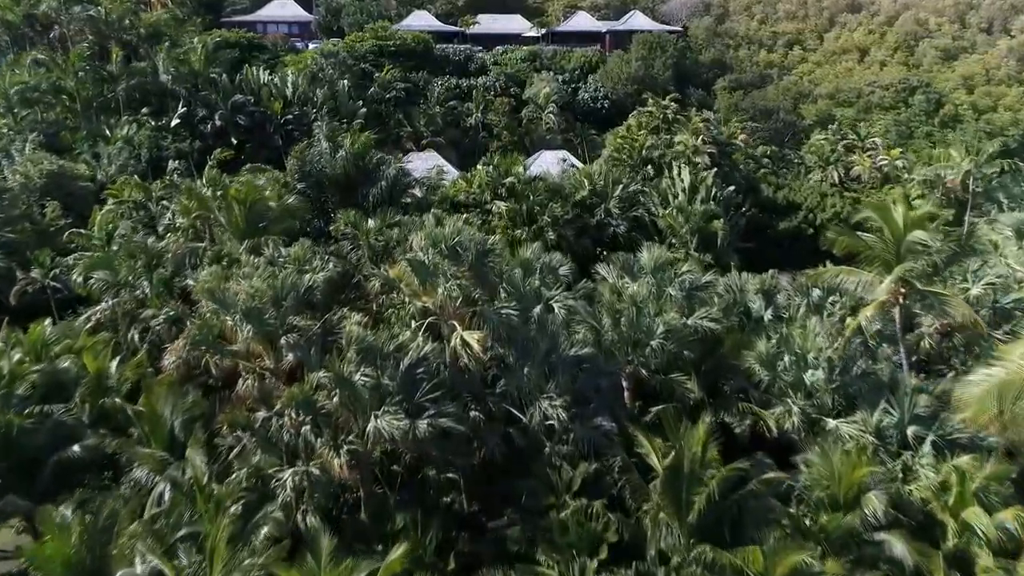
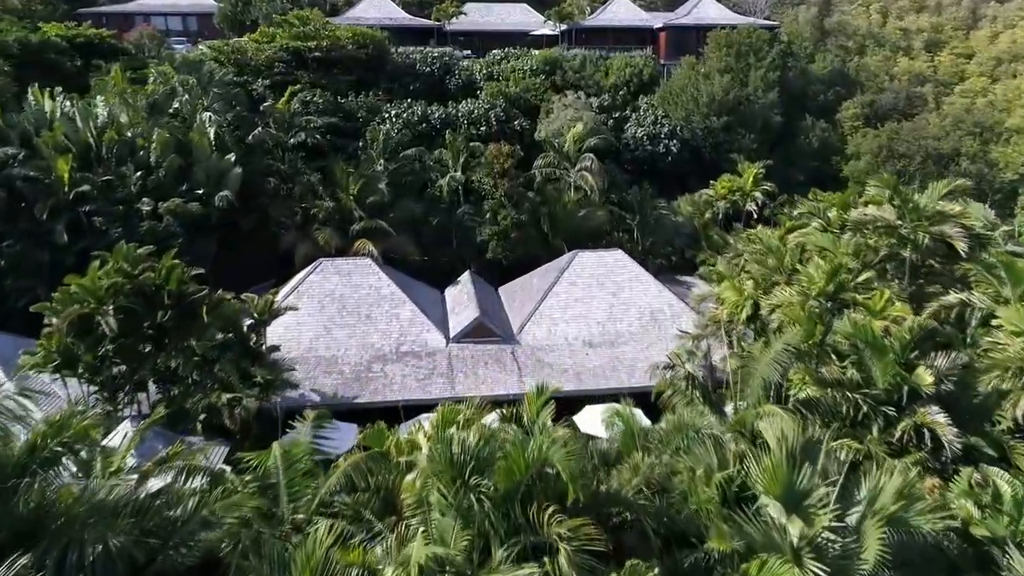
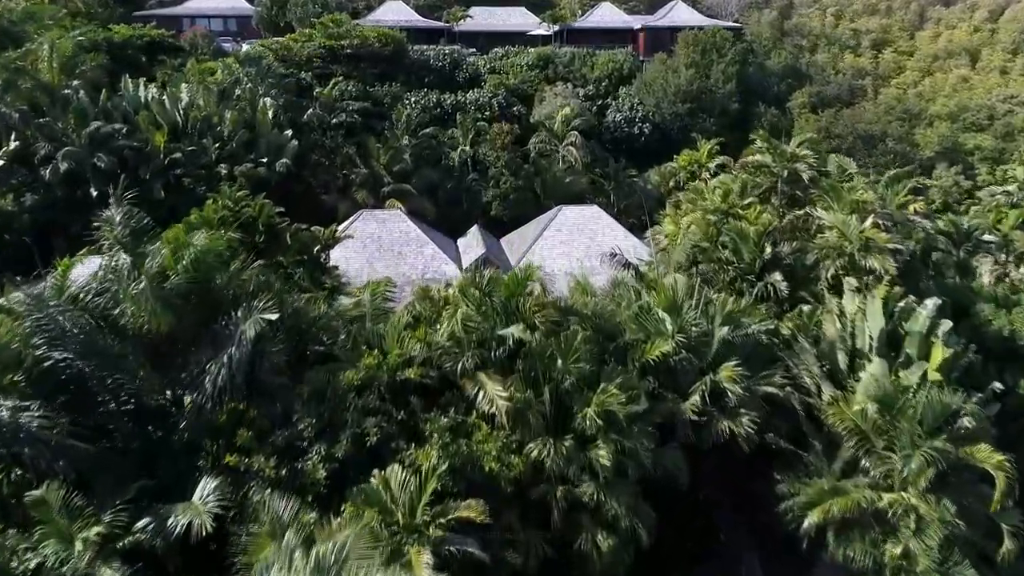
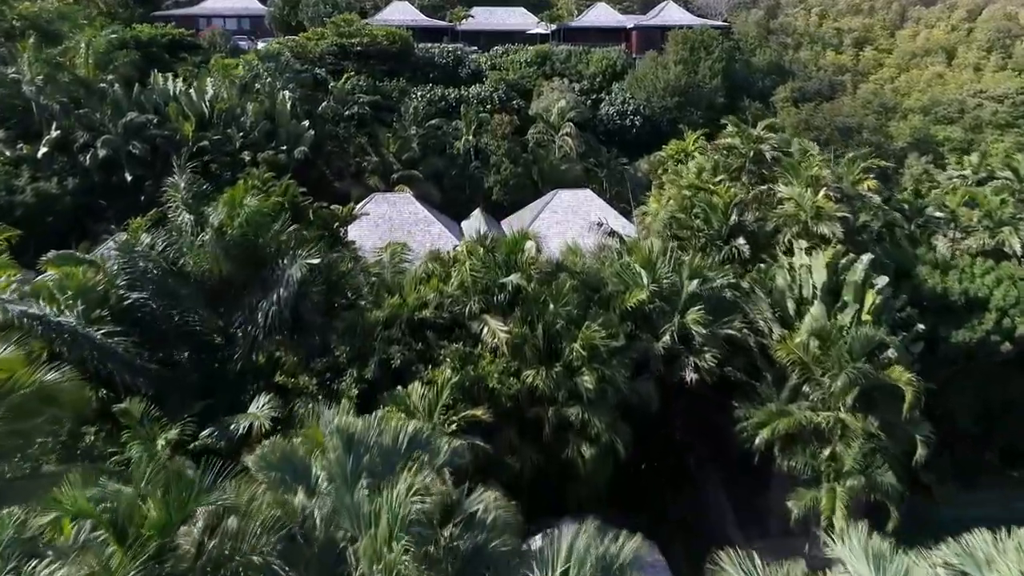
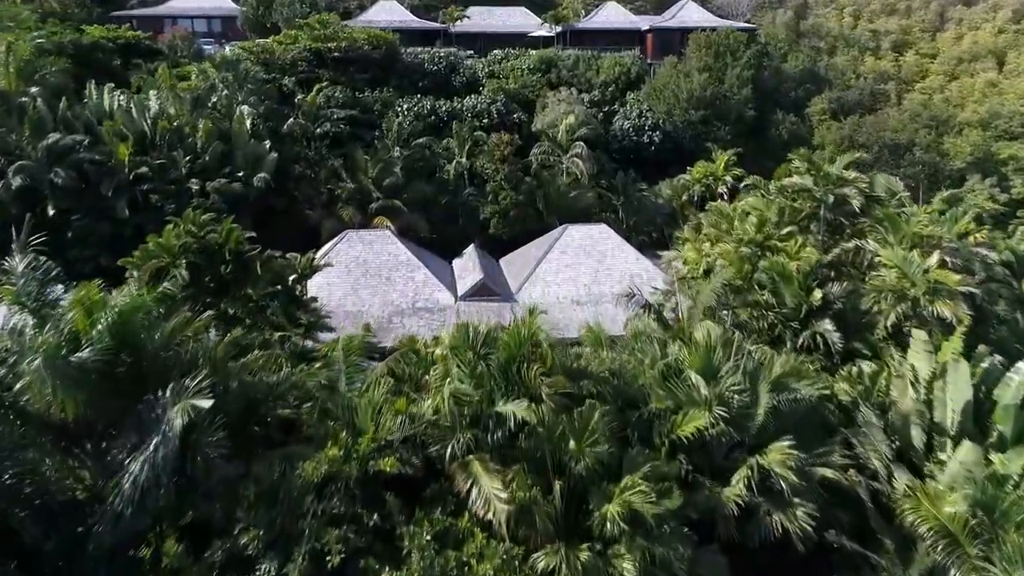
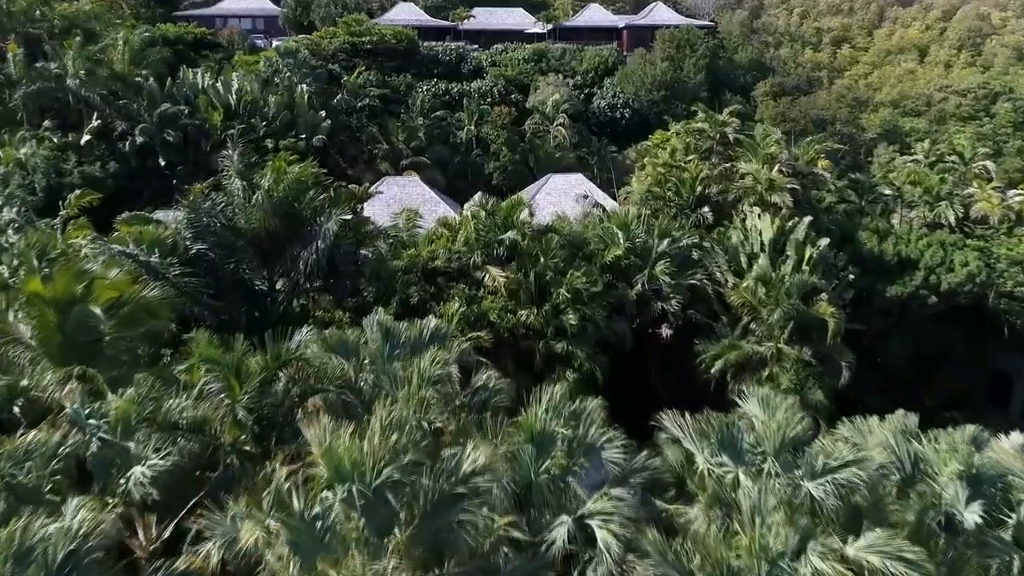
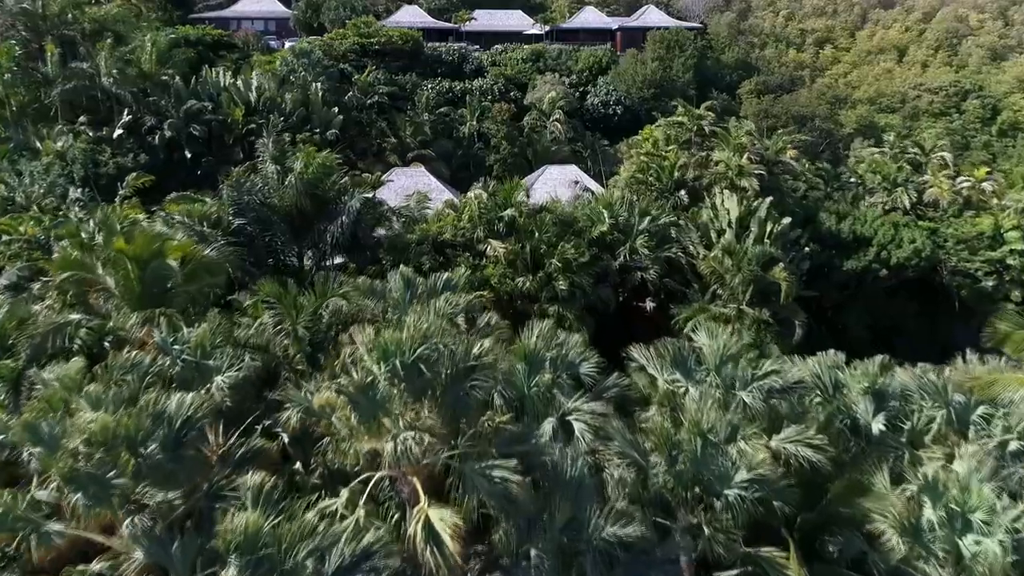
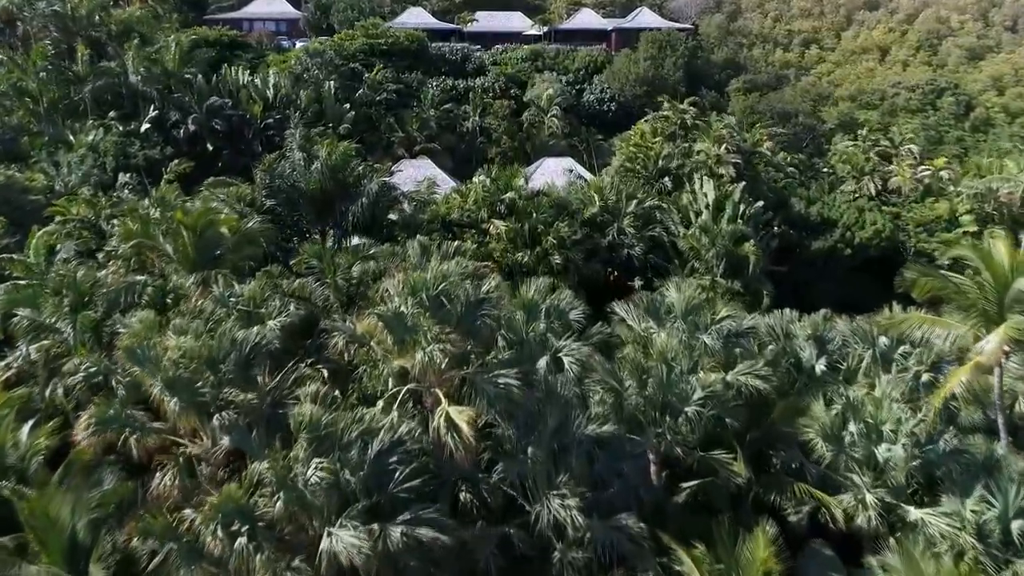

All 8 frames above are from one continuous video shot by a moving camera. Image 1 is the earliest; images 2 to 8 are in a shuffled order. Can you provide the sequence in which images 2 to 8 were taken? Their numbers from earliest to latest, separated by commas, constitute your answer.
8, 7, 6, 4, 3, 5, 2
